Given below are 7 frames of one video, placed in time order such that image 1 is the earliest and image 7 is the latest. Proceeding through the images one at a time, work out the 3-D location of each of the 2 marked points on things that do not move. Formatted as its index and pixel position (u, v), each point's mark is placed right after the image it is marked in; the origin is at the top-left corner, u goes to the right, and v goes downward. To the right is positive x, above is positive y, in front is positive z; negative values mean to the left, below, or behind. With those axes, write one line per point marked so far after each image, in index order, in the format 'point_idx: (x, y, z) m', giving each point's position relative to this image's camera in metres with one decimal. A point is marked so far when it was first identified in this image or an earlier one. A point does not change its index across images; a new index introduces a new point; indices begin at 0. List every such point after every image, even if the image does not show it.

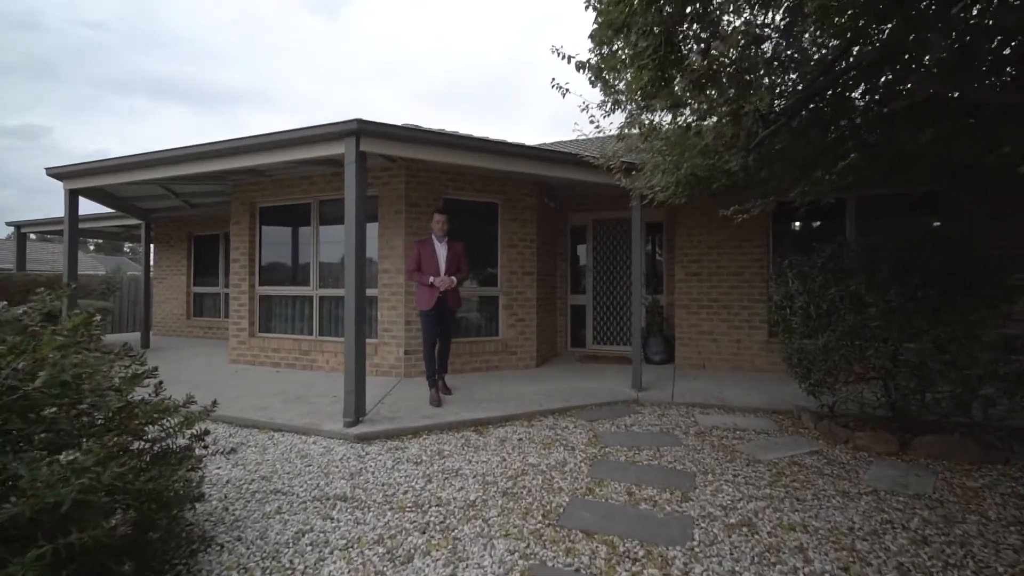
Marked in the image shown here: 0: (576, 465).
0: (+0.5, -1.5, +3.7) m
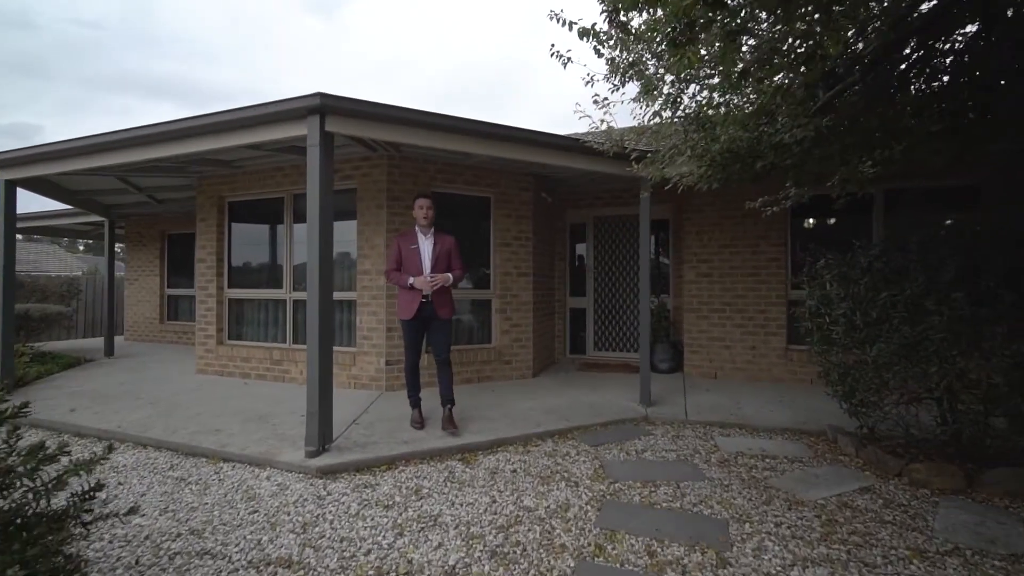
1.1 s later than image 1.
0: (+0.5, -1.5, +3.1) m
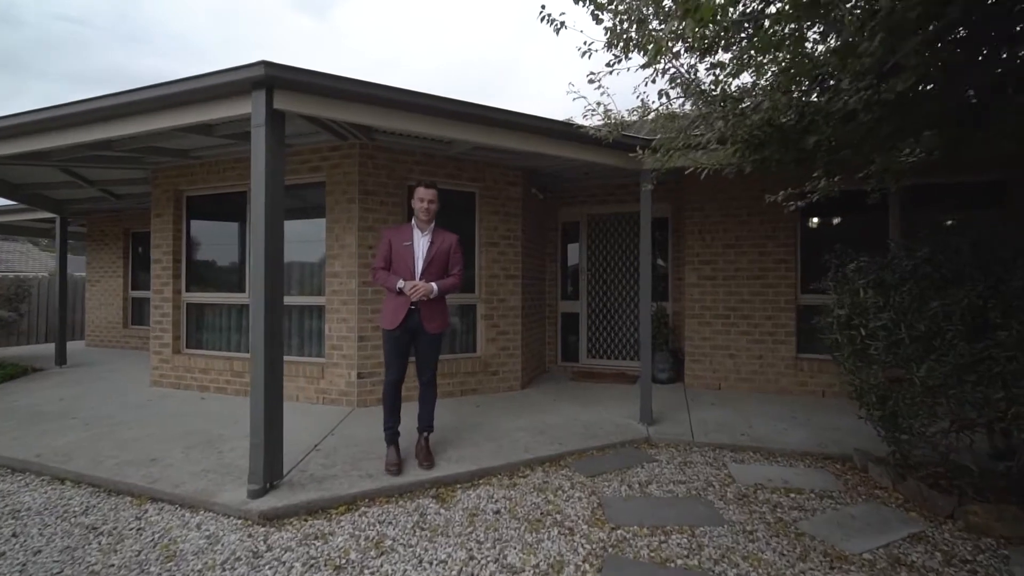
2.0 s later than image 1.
0: (+0.4, -1.6, +2.5) m
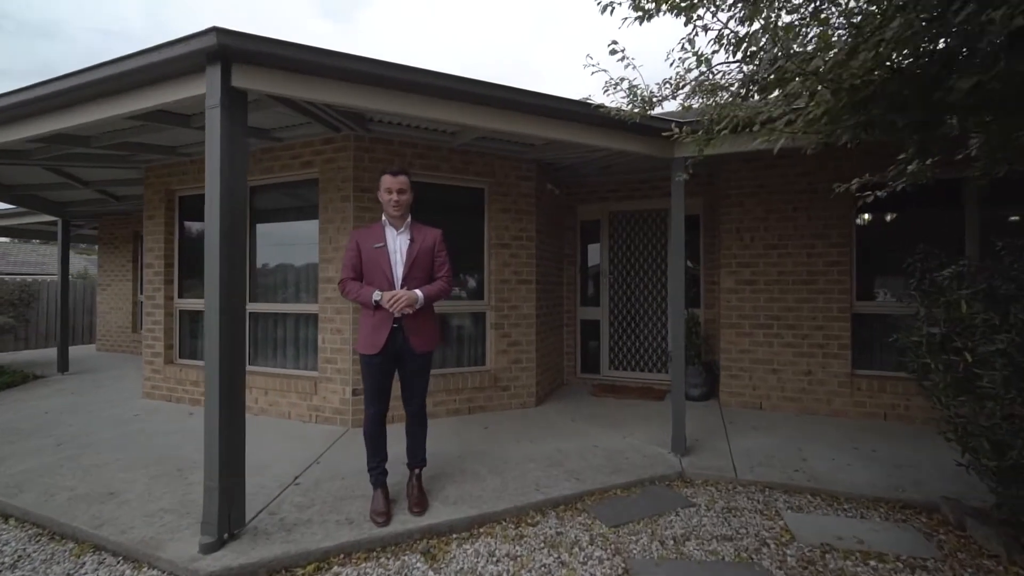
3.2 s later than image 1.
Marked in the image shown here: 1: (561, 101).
0: (+0.4, -1.6, +1.9) m
1: (+0.4, +1.5, +3.7) m
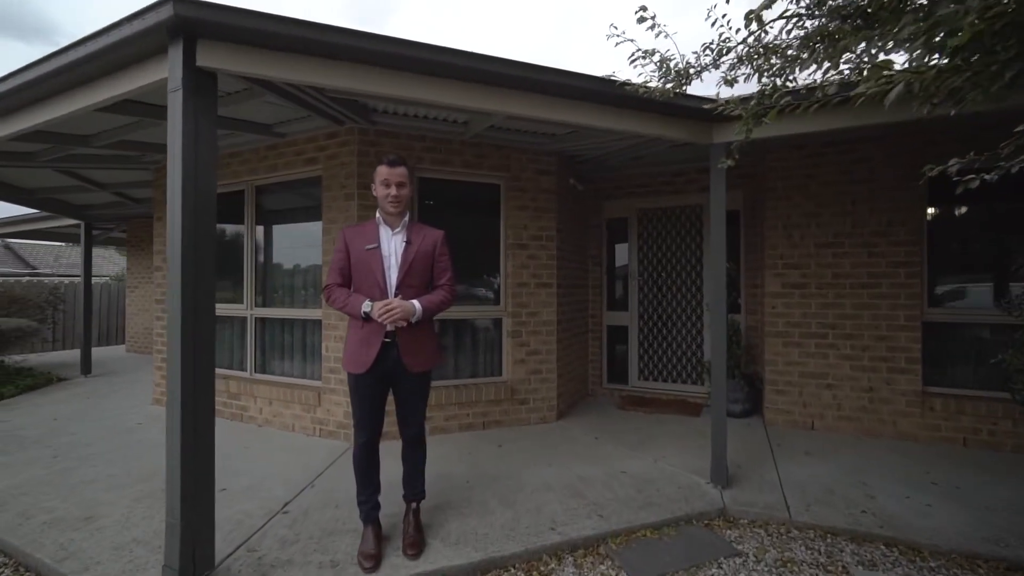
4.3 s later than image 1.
0: (+0.3, -1.7, +1.4) m
1: (+0.5, +1.5, +3.2) m
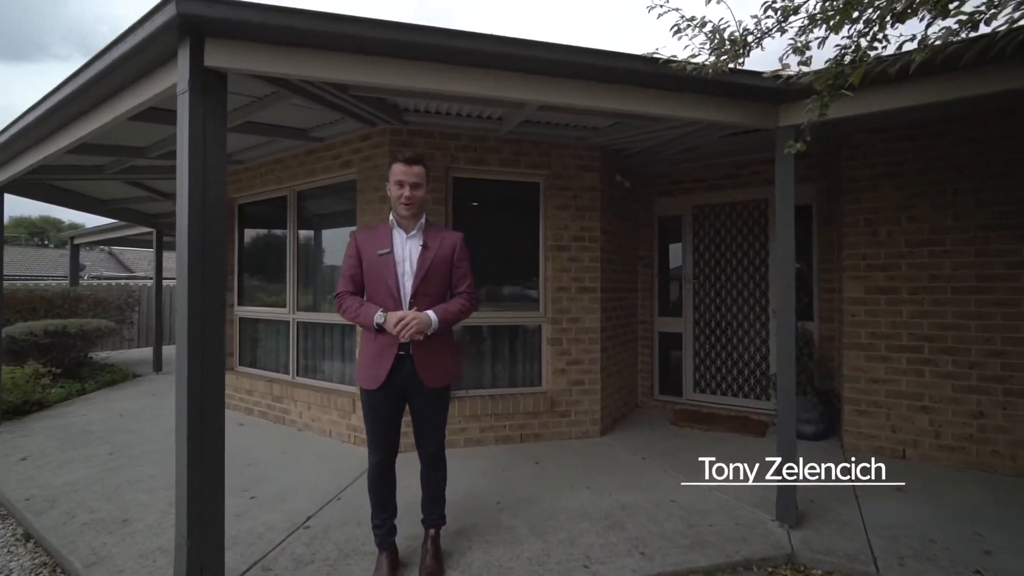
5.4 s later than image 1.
0: (+0.3, -1.7, +1.1) m
1: (+0.7, +1.5, +2.9) m
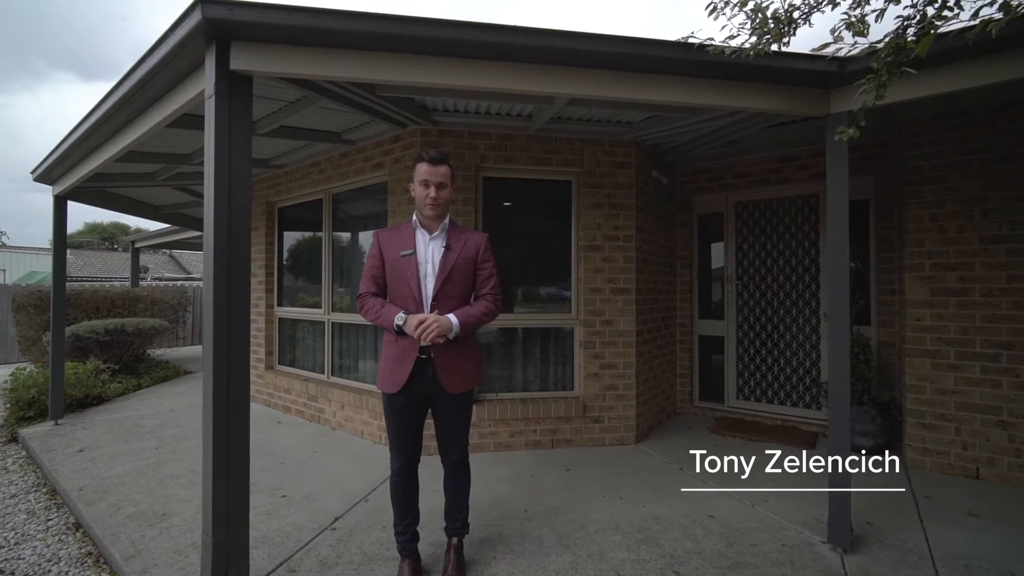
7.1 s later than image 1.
0: (+0.3, -1.7, +0.9) m
1: (+0.8, +1.4, +2.7) m
